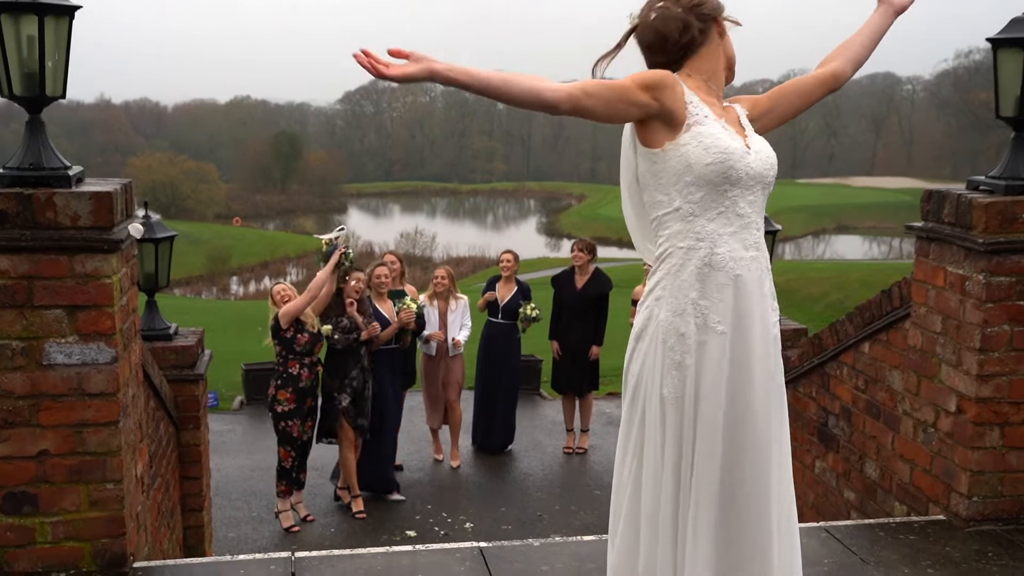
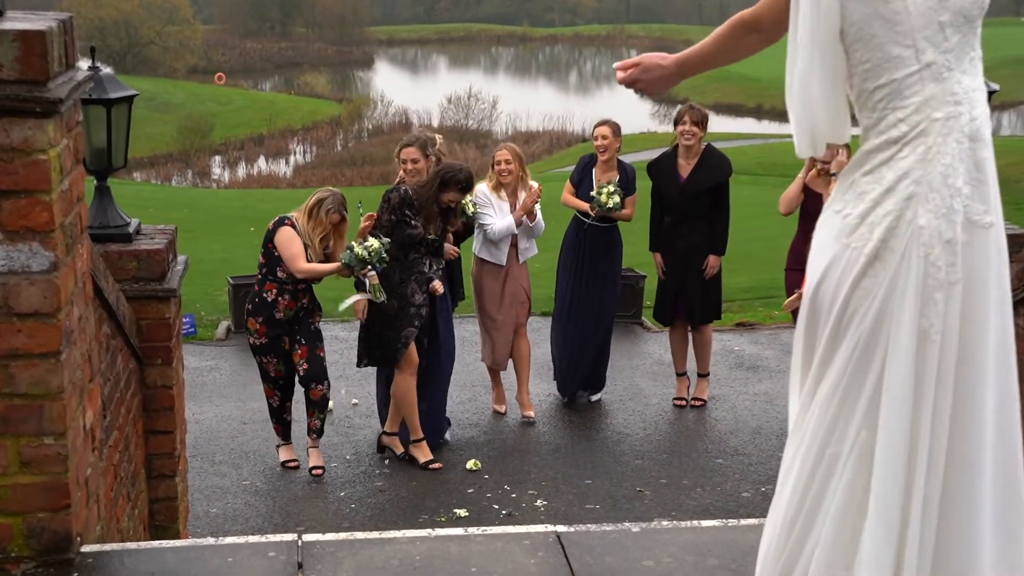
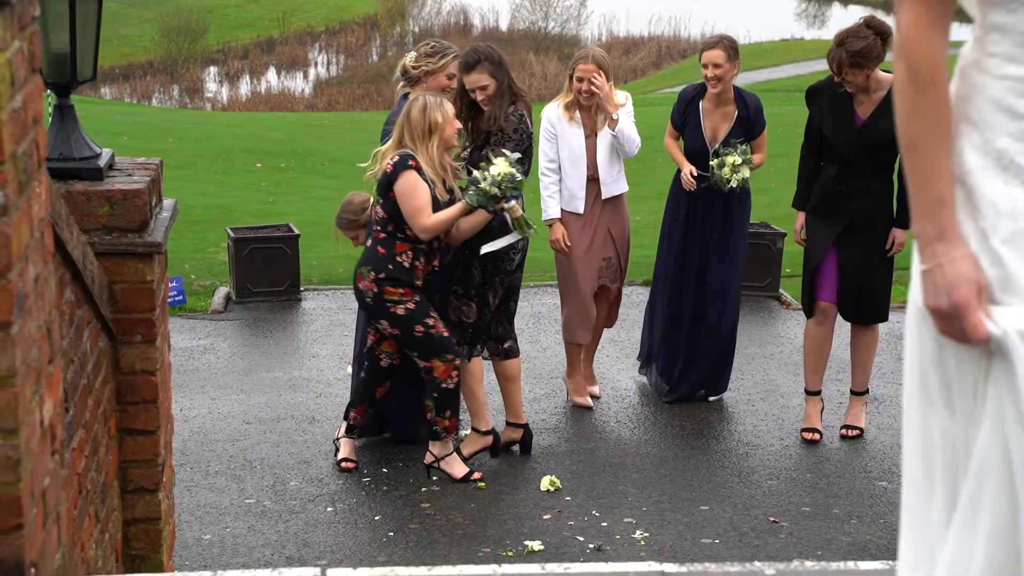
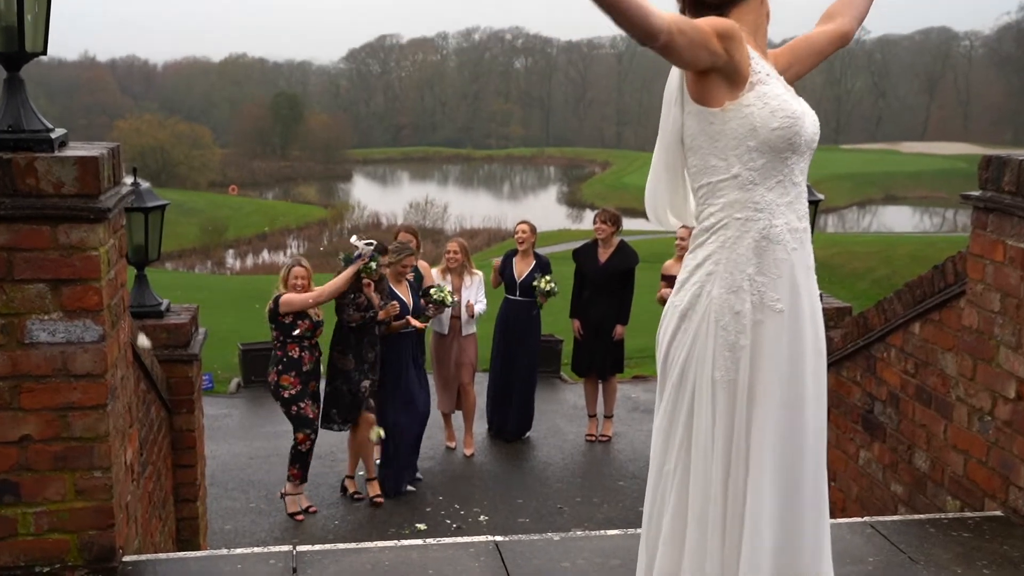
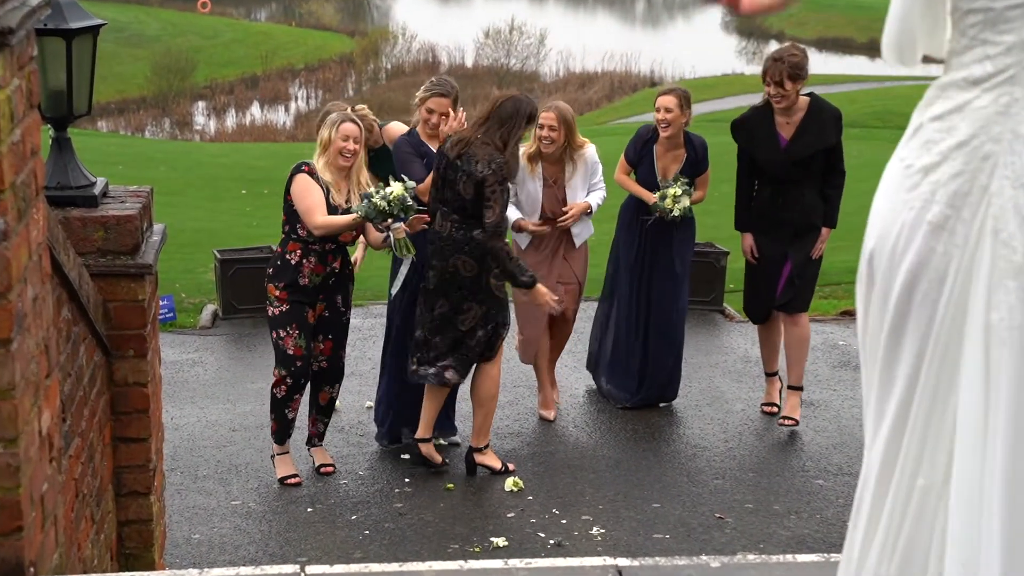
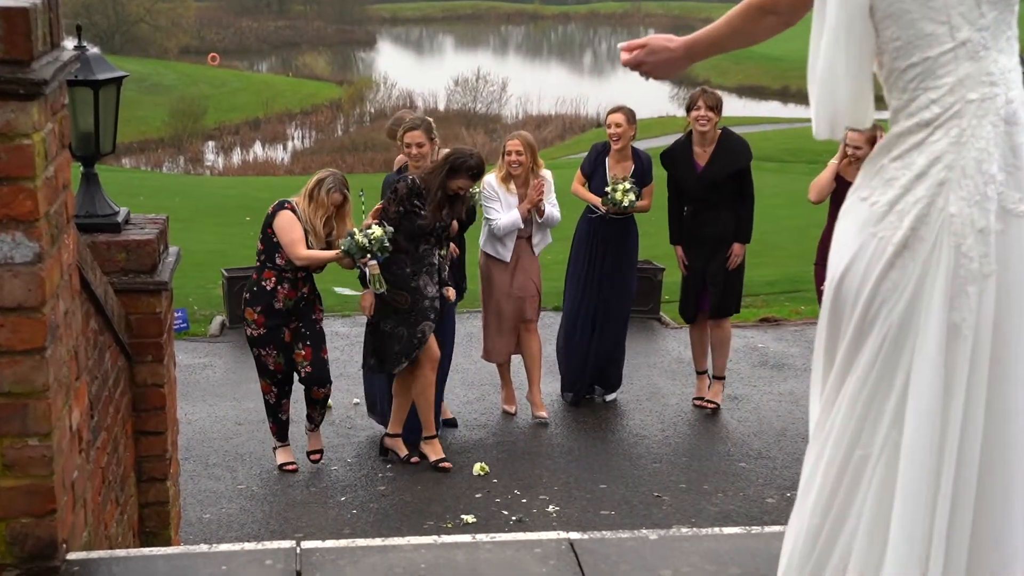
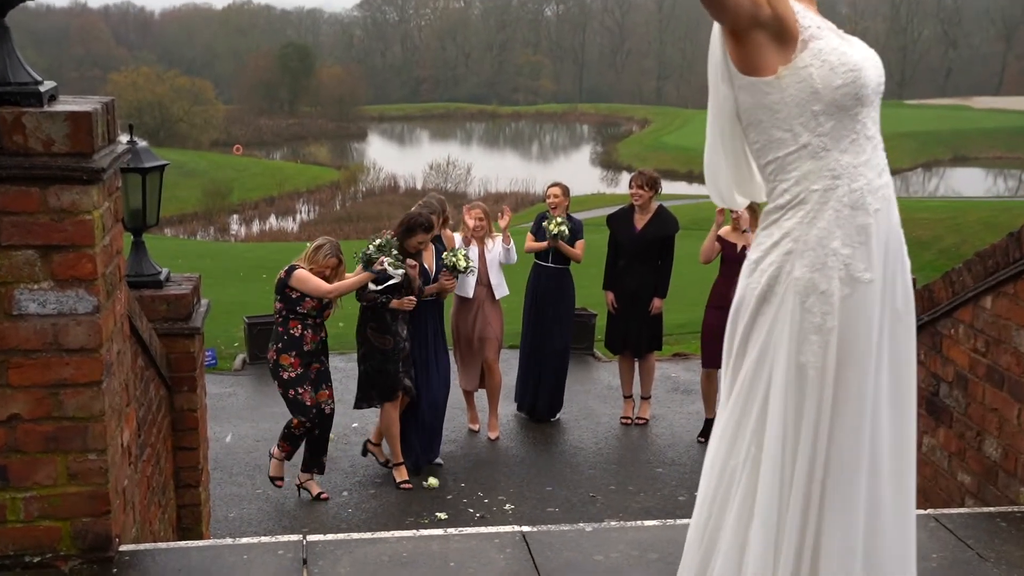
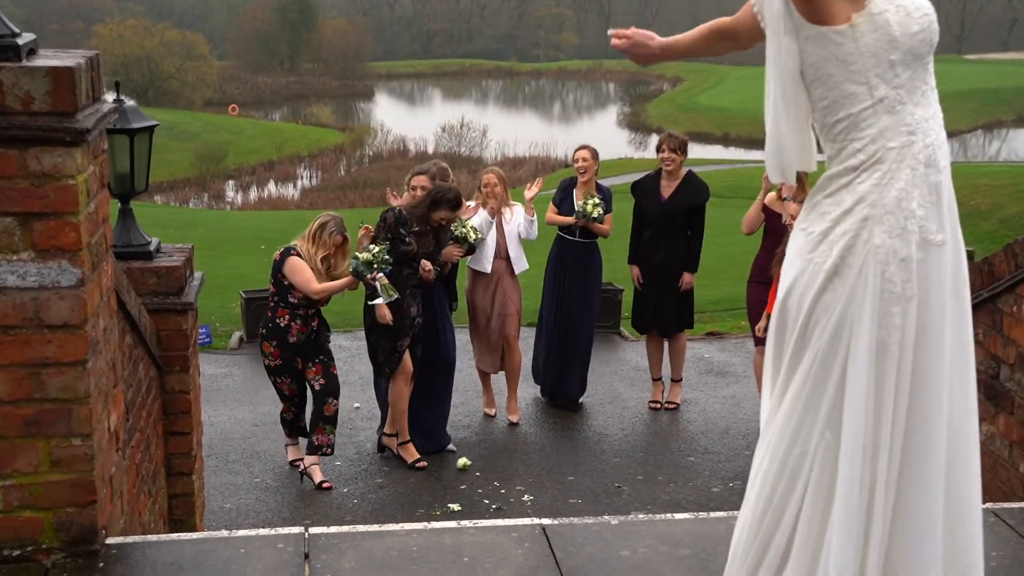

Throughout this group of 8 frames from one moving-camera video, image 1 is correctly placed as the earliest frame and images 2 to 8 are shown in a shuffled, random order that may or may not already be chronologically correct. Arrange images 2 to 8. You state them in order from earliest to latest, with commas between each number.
4, 7, 8, 2, 6, 5, 3
